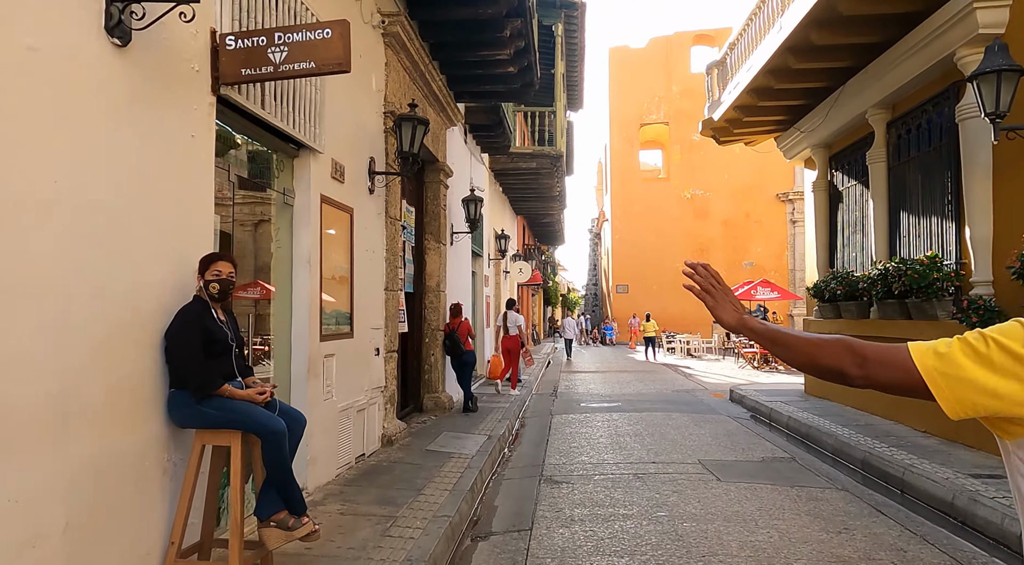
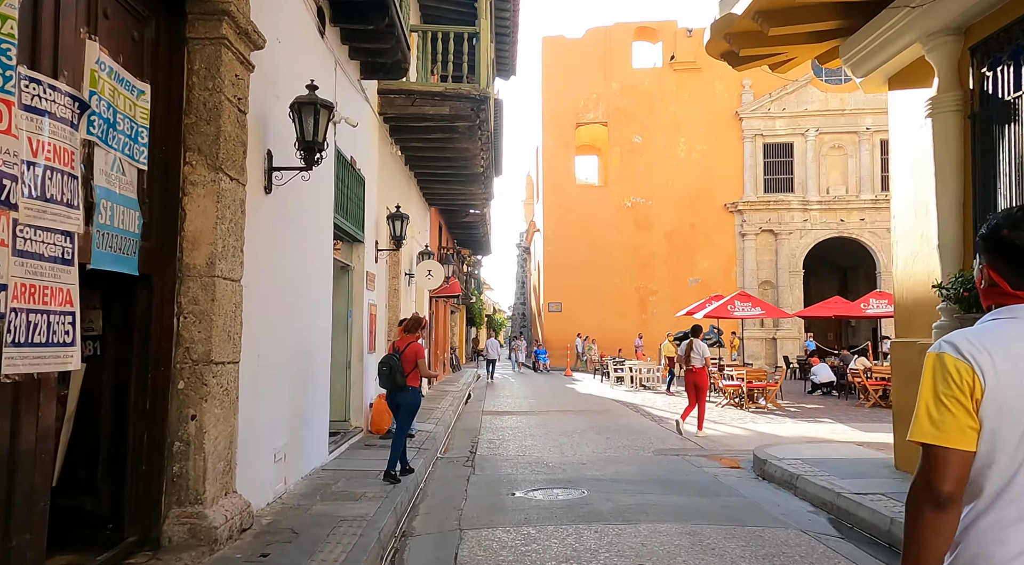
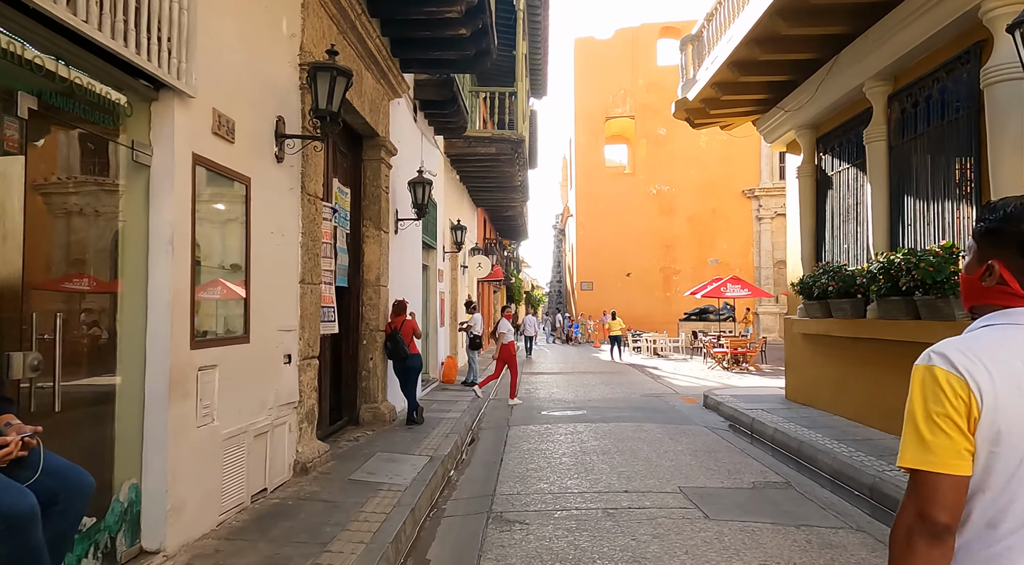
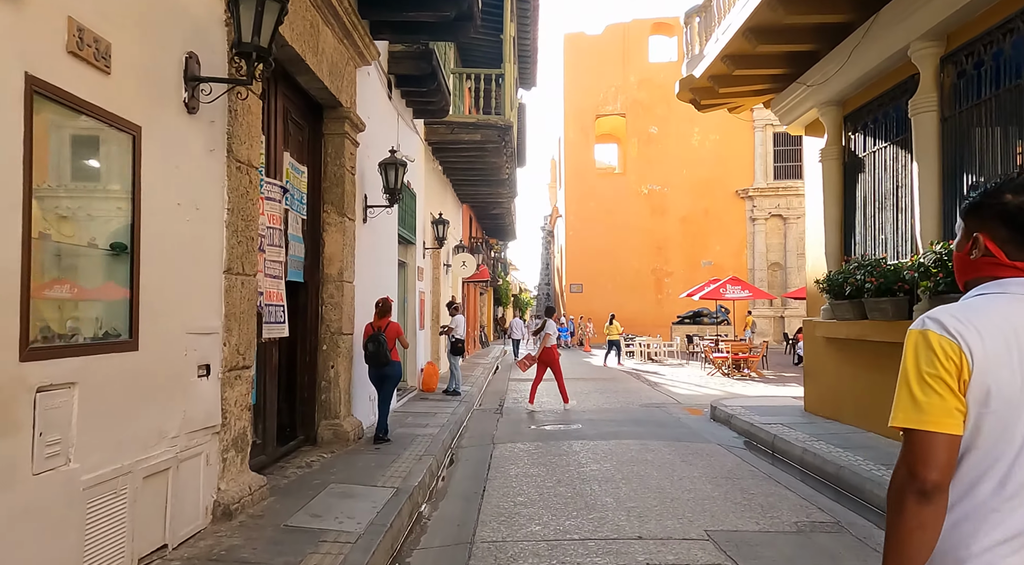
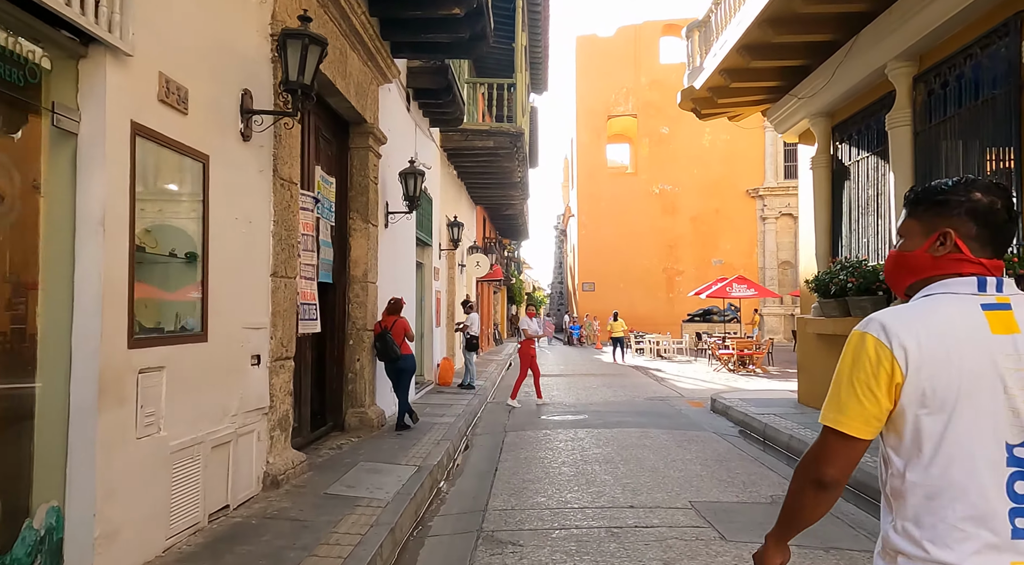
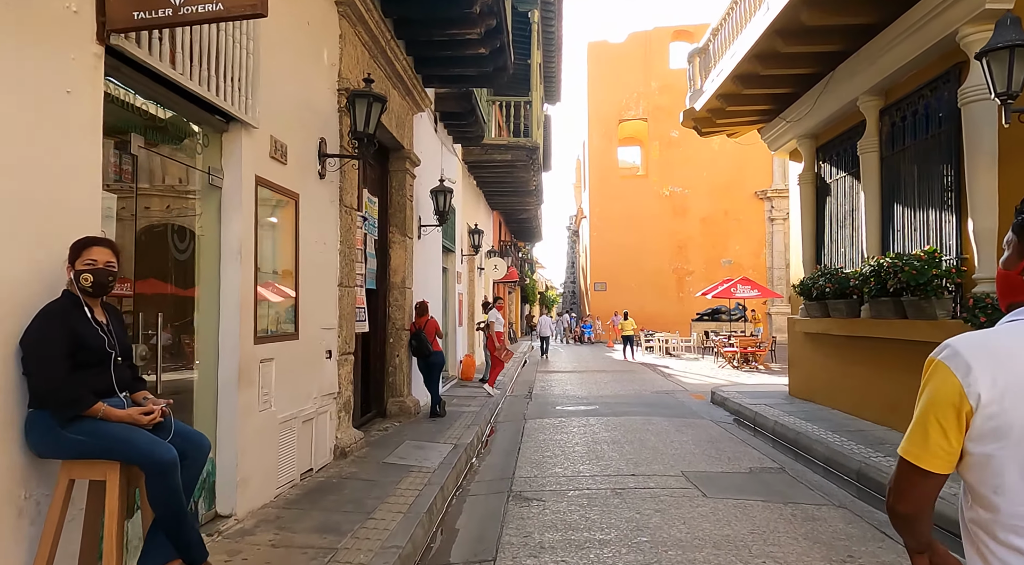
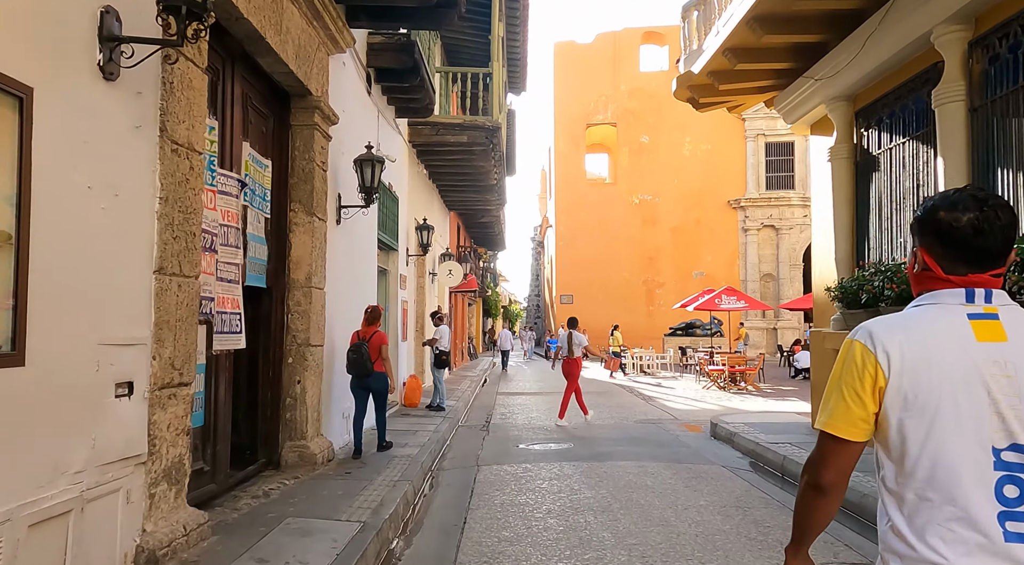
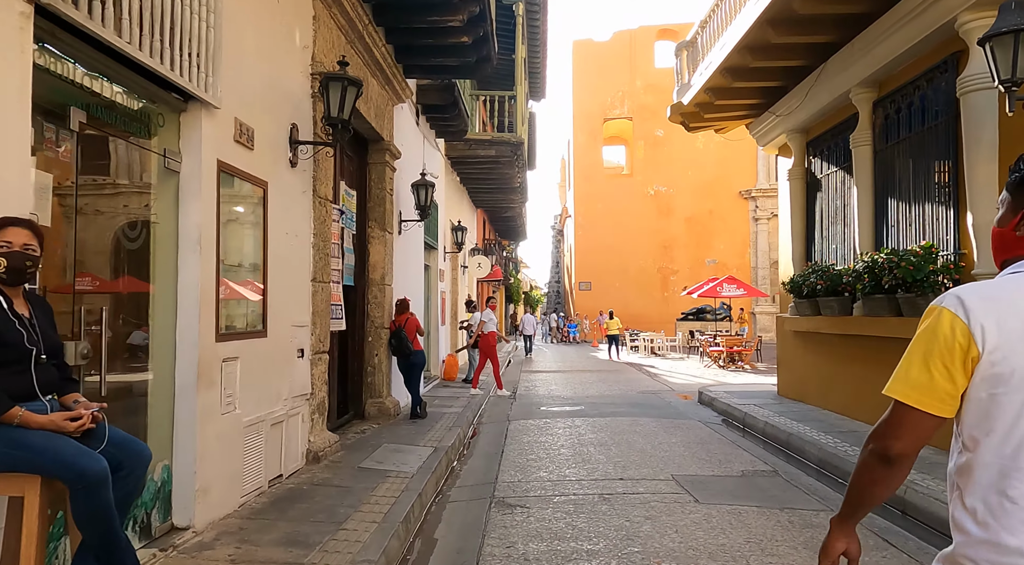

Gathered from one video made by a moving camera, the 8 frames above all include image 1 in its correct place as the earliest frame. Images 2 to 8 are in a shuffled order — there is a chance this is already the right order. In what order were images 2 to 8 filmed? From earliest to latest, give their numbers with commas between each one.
6, 8, 3, 5, 4, 7, 2
